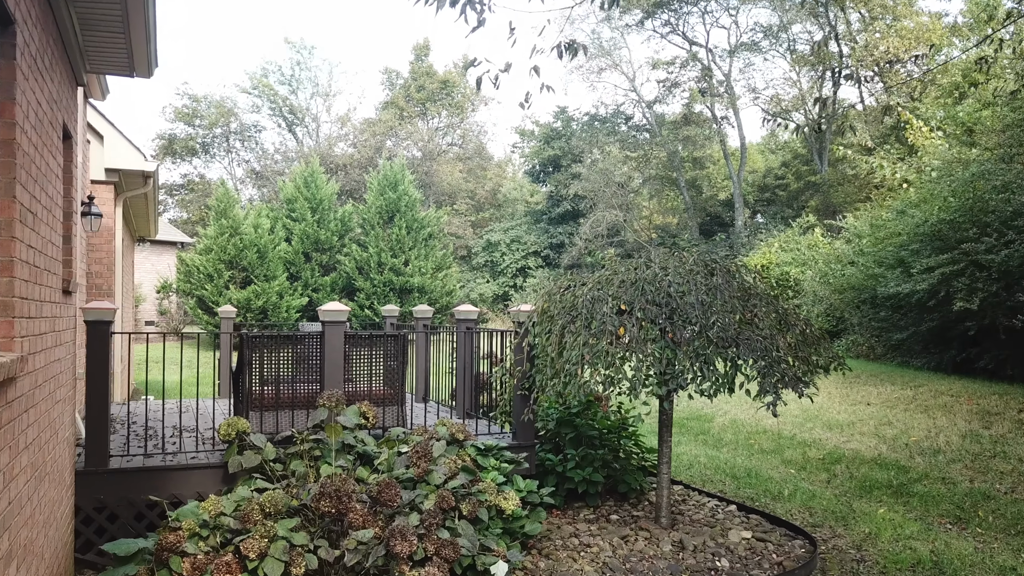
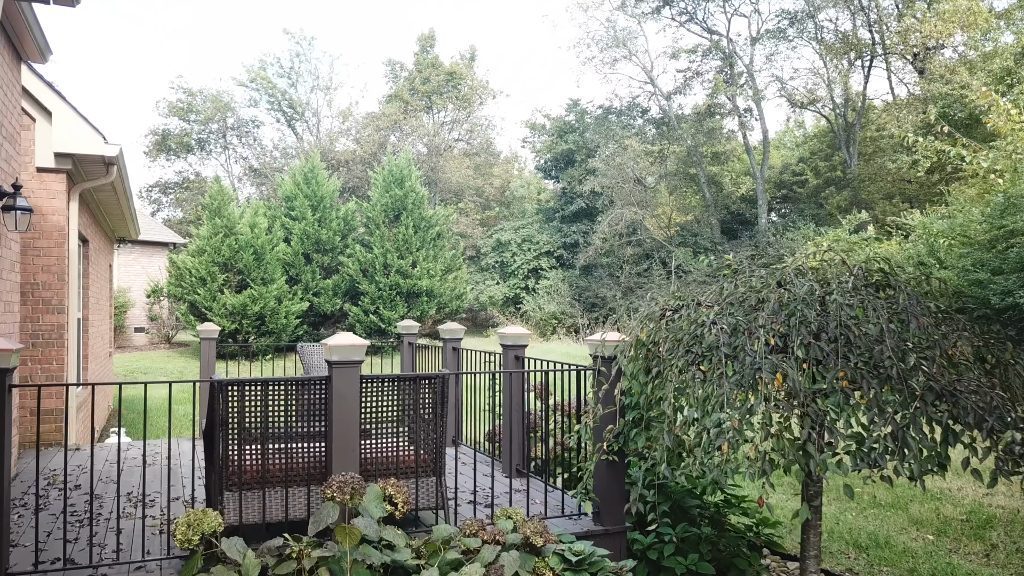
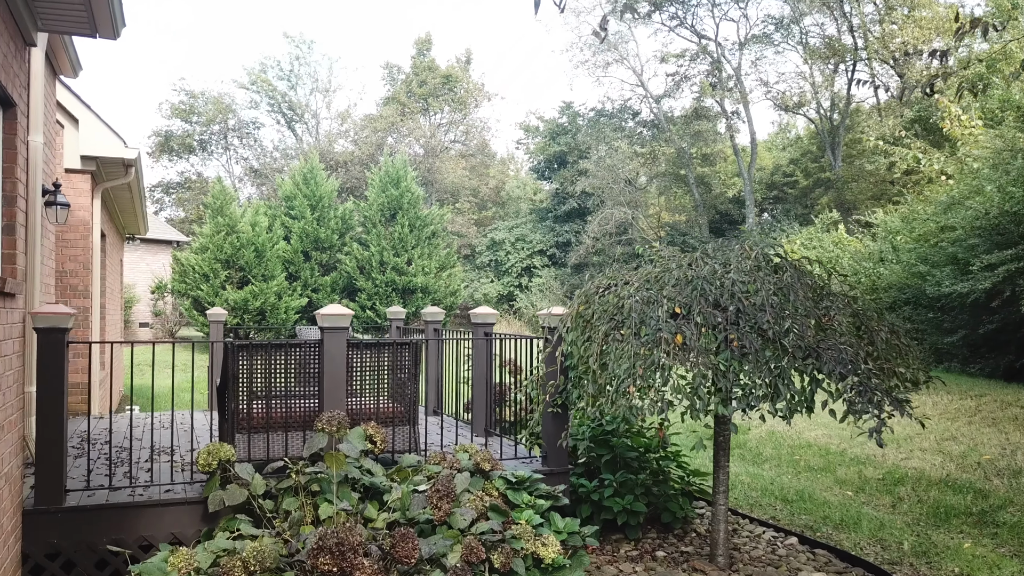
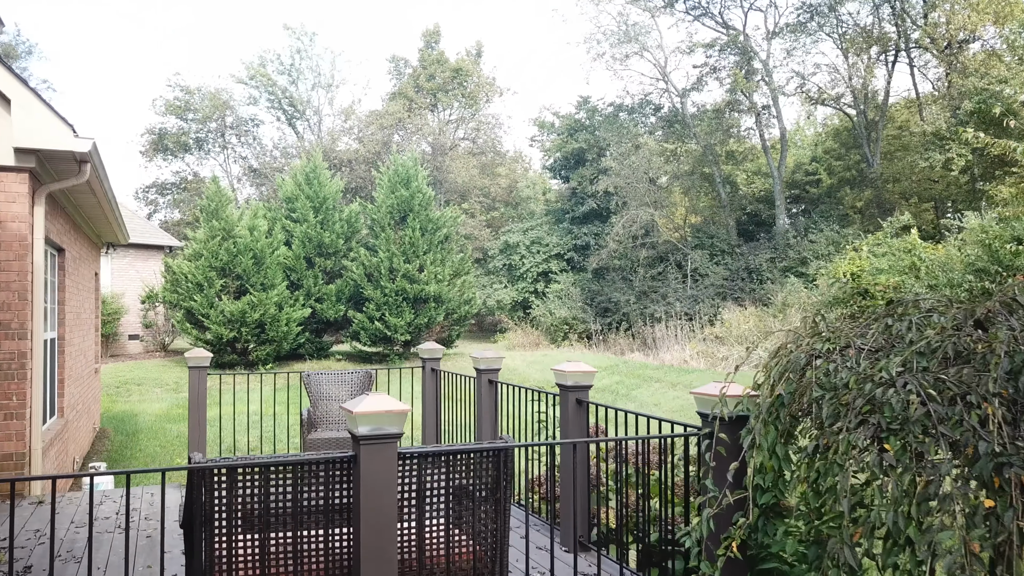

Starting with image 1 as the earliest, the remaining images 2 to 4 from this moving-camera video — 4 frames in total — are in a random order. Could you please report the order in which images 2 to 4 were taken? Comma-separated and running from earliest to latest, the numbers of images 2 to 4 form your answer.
3, 2, 4
